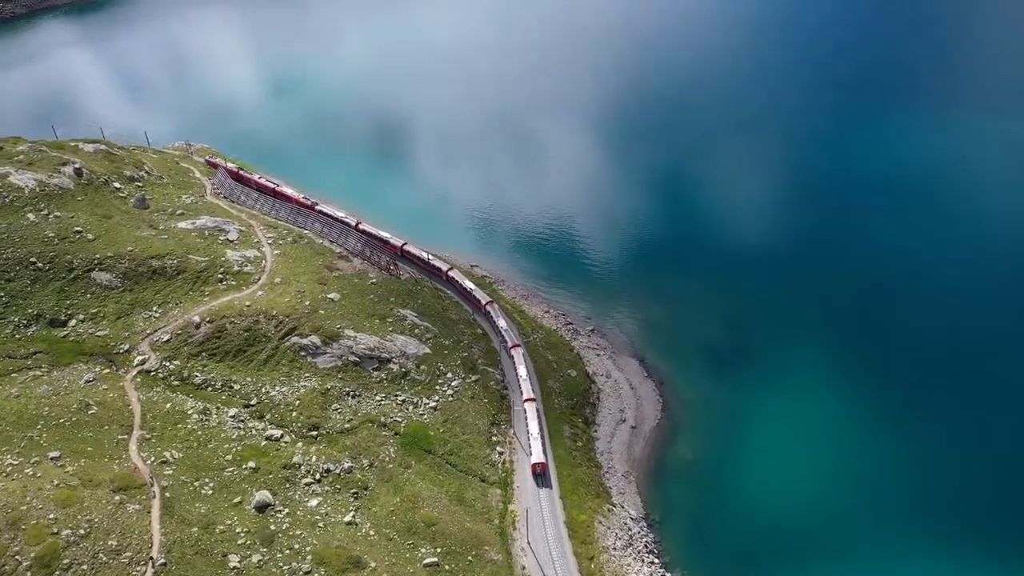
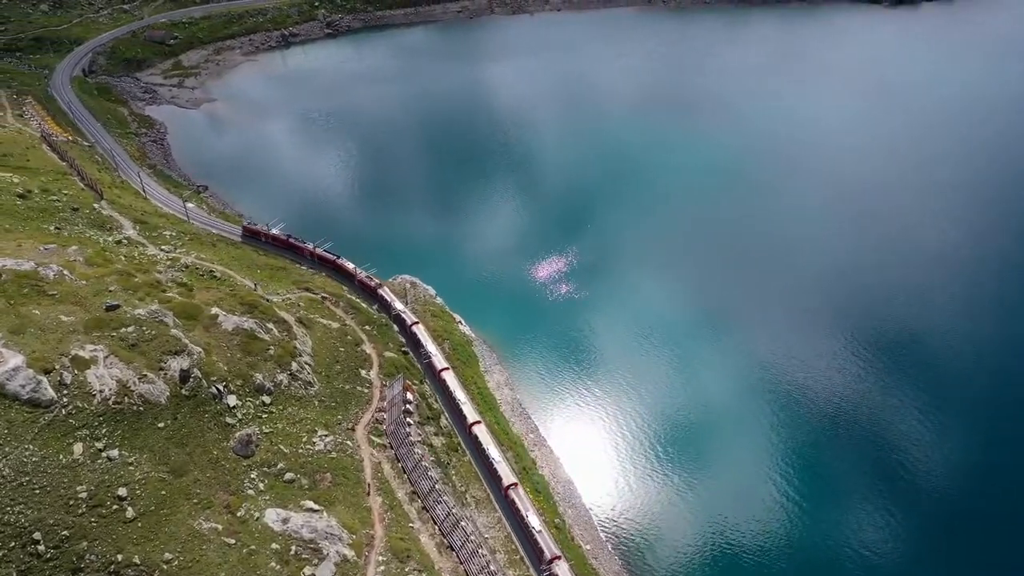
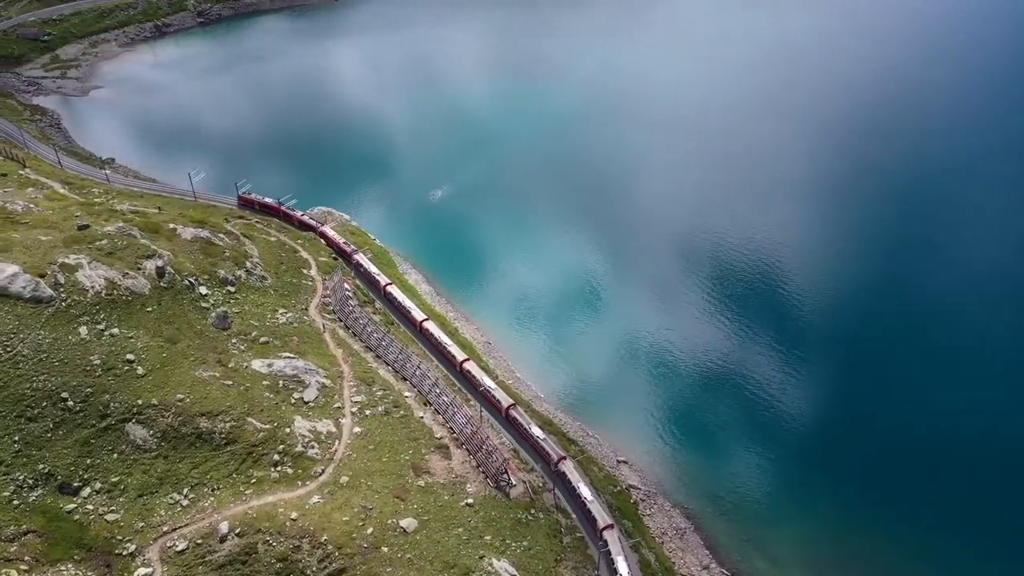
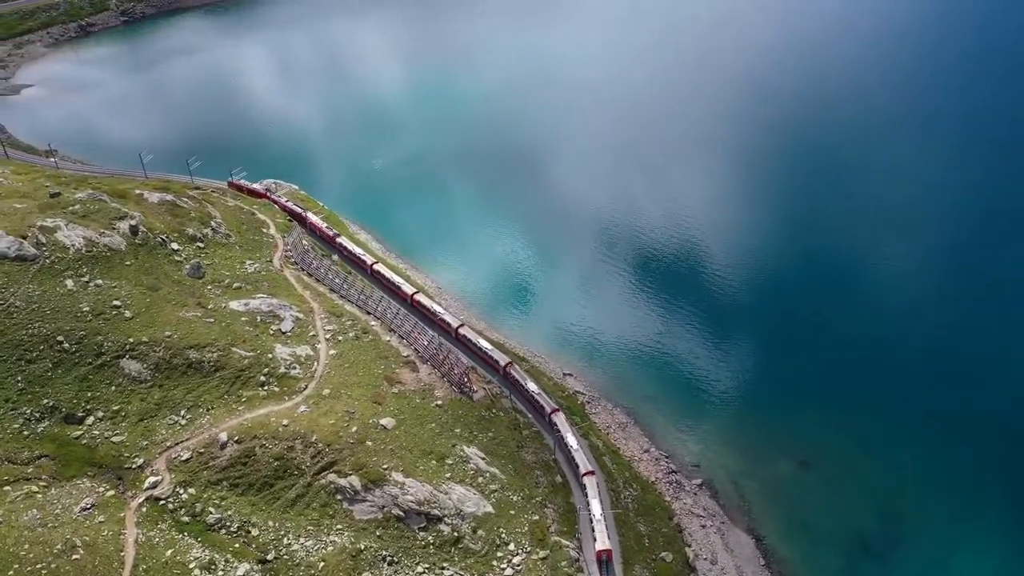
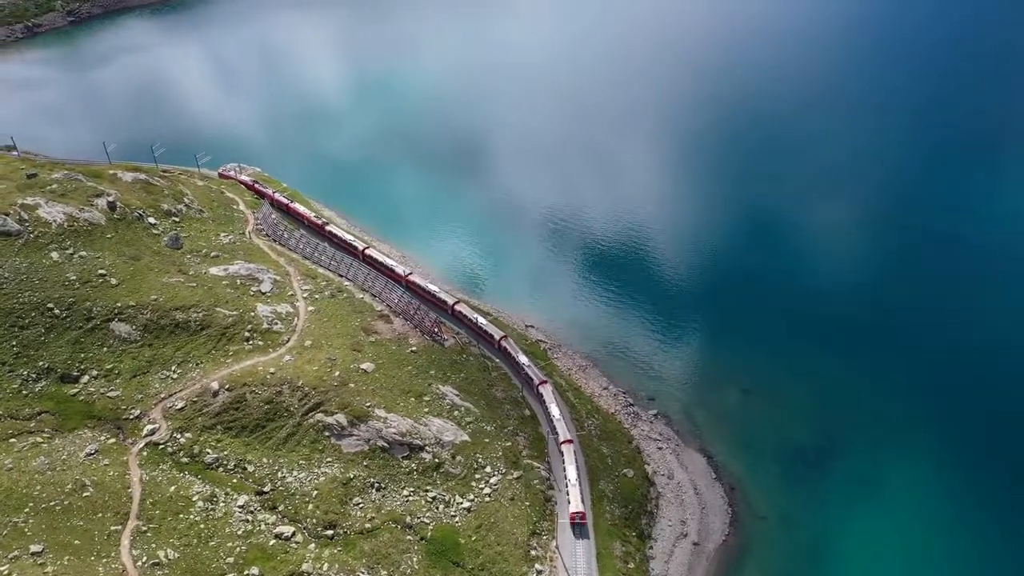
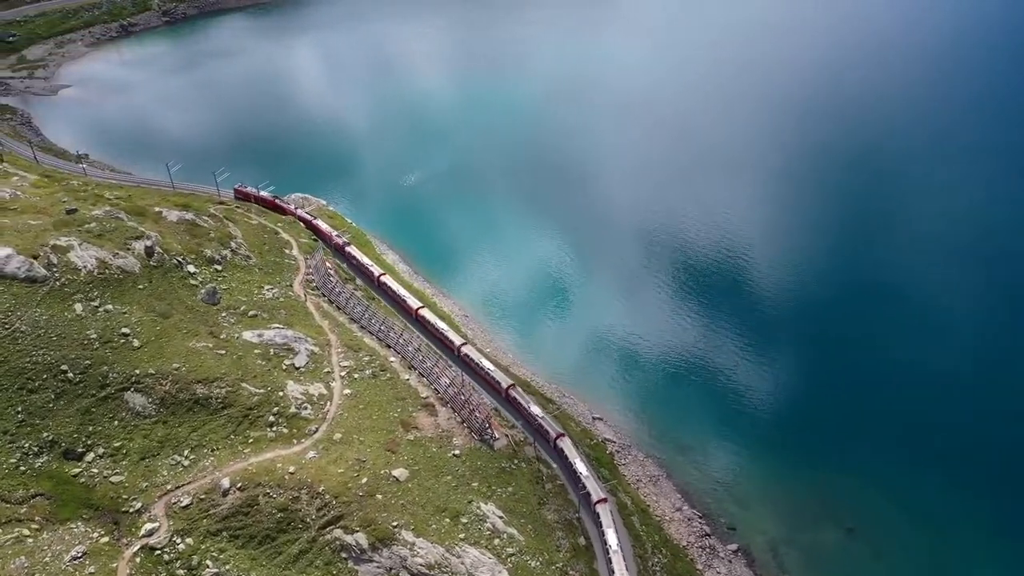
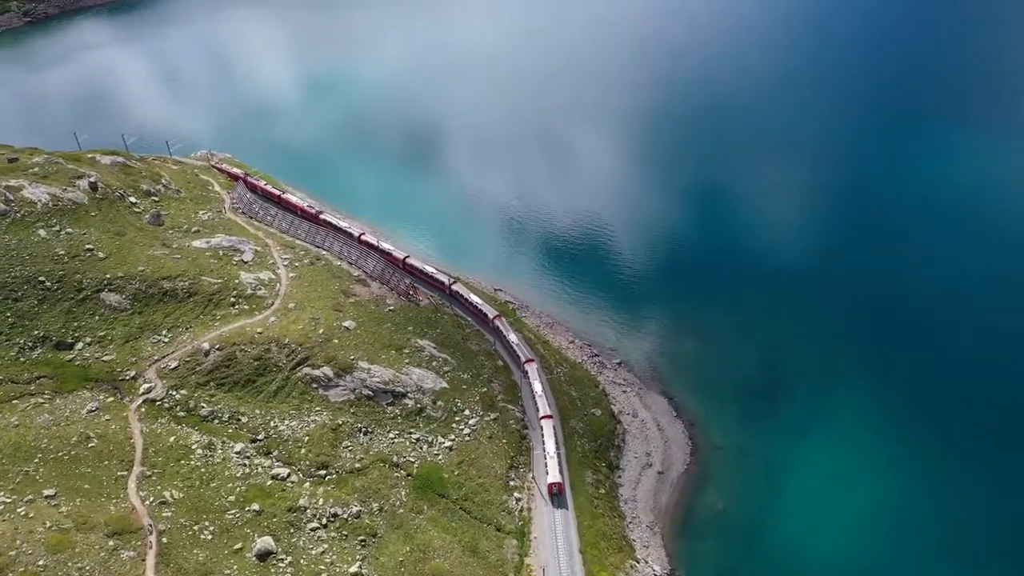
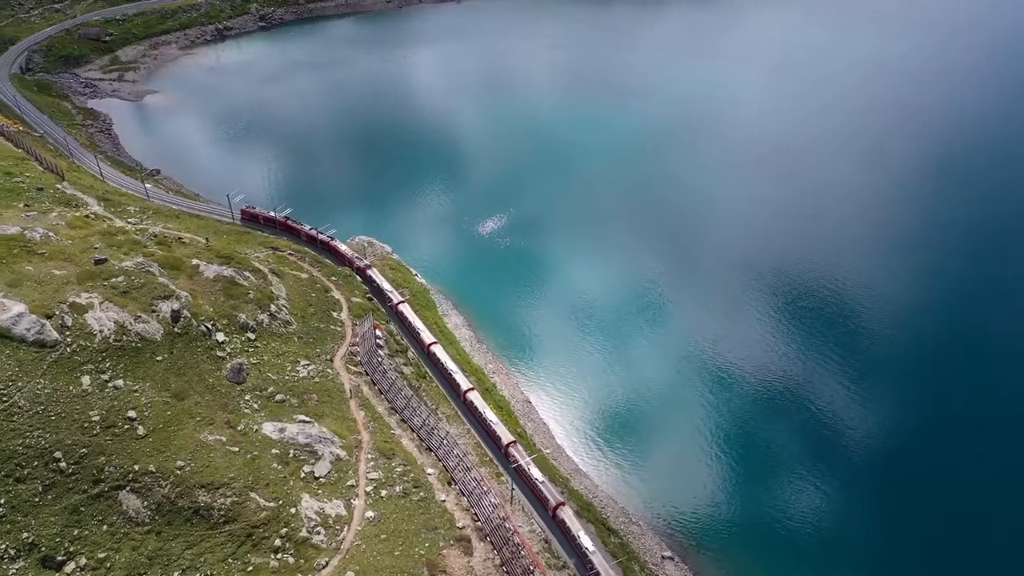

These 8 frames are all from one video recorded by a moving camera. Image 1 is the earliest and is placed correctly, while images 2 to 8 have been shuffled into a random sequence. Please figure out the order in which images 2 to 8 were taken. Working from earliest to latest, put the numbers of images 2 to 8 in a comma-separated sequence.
7, 5, 4, 6, 3, 8, 2
